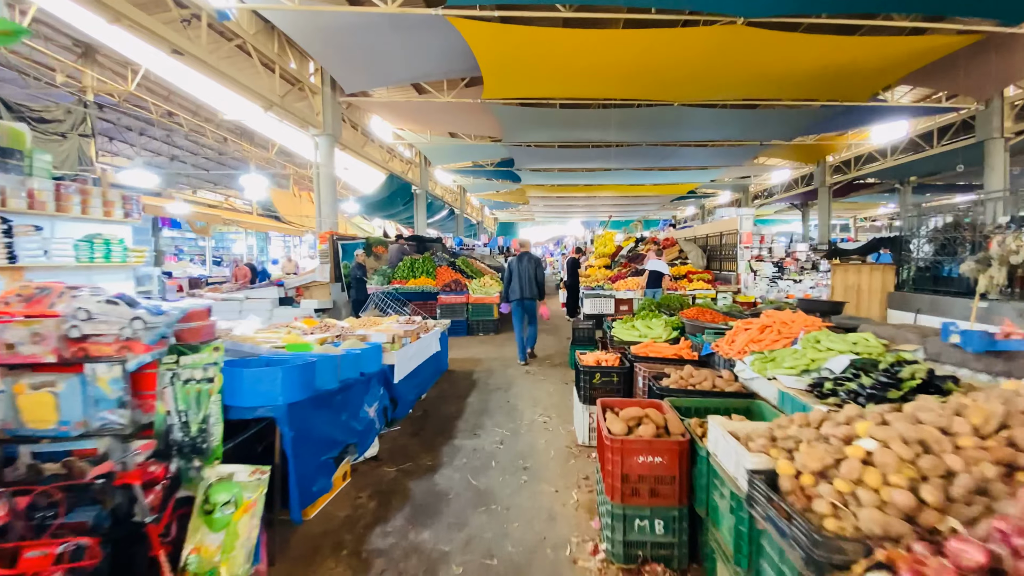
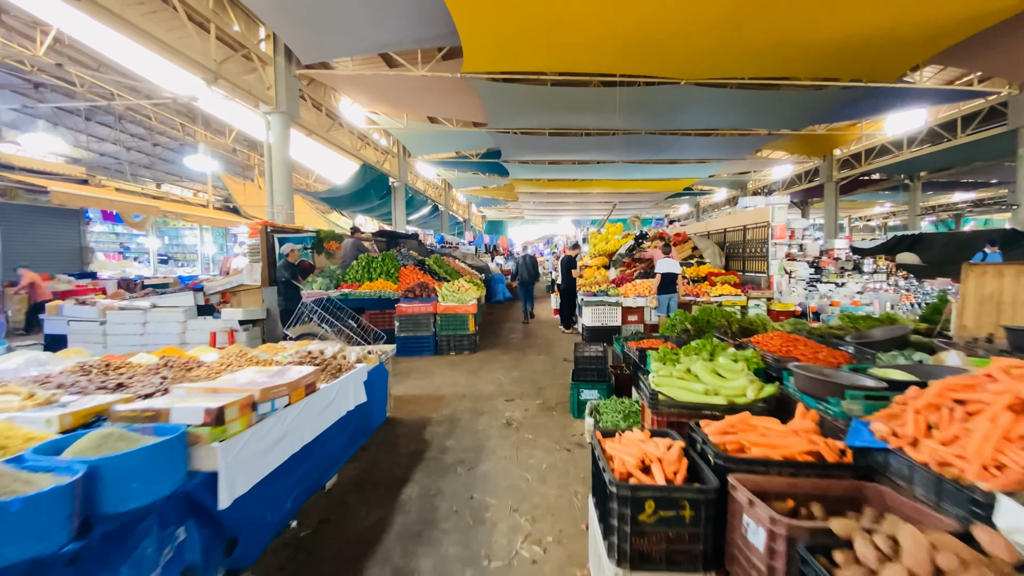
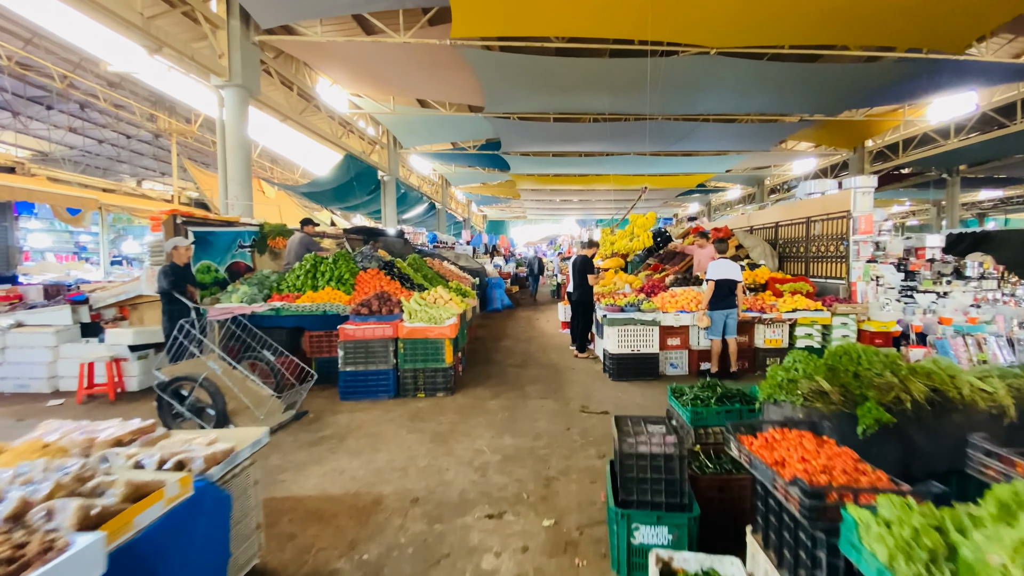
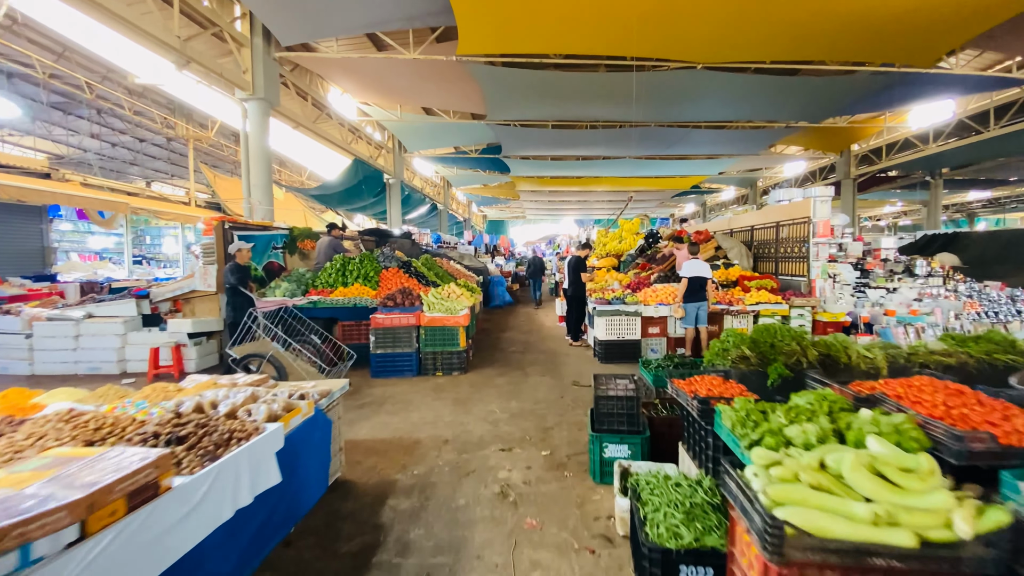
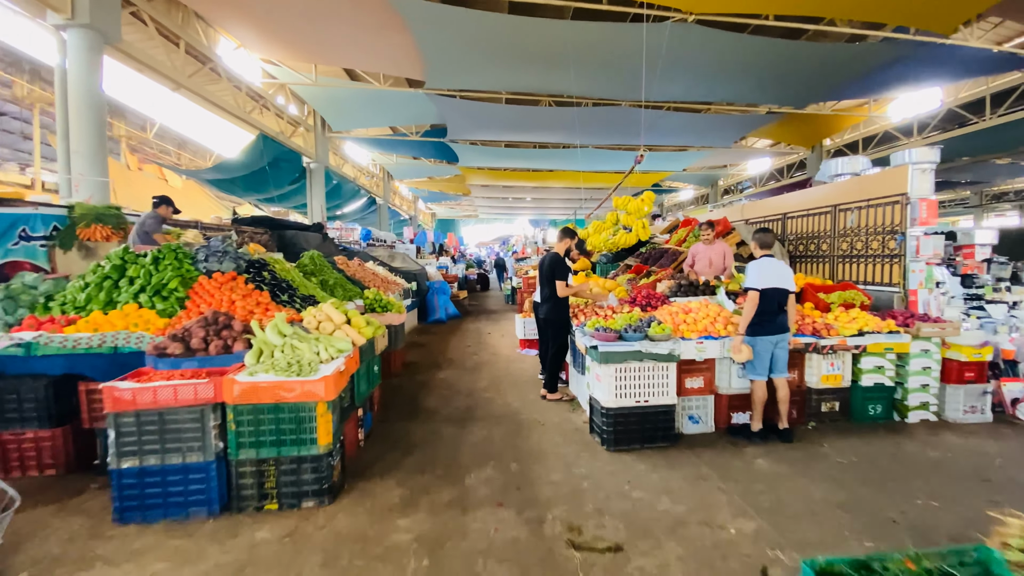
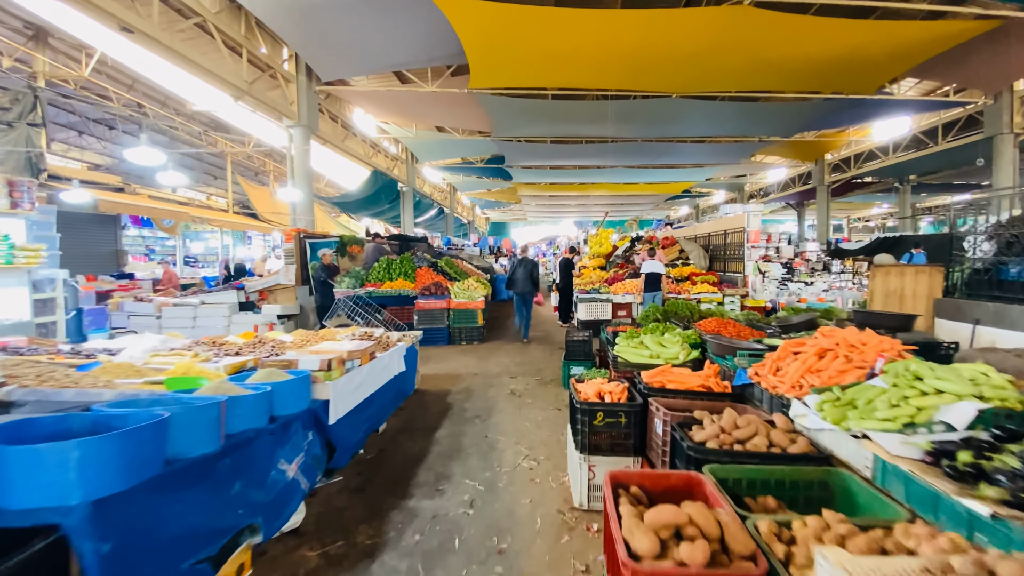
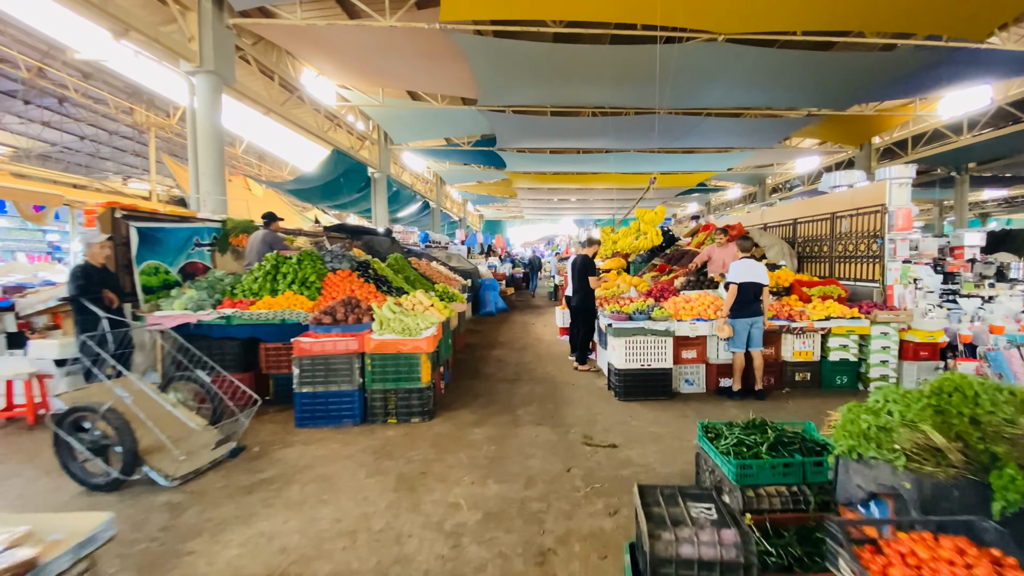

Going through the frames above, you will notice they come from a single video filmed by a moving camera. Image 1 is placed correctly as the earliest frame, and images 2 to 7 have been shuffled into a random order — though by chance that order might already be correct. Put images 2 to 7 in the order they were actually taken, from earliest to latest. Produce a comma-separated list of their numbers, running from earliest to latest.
6, 2, 4, 3, 7, 5
